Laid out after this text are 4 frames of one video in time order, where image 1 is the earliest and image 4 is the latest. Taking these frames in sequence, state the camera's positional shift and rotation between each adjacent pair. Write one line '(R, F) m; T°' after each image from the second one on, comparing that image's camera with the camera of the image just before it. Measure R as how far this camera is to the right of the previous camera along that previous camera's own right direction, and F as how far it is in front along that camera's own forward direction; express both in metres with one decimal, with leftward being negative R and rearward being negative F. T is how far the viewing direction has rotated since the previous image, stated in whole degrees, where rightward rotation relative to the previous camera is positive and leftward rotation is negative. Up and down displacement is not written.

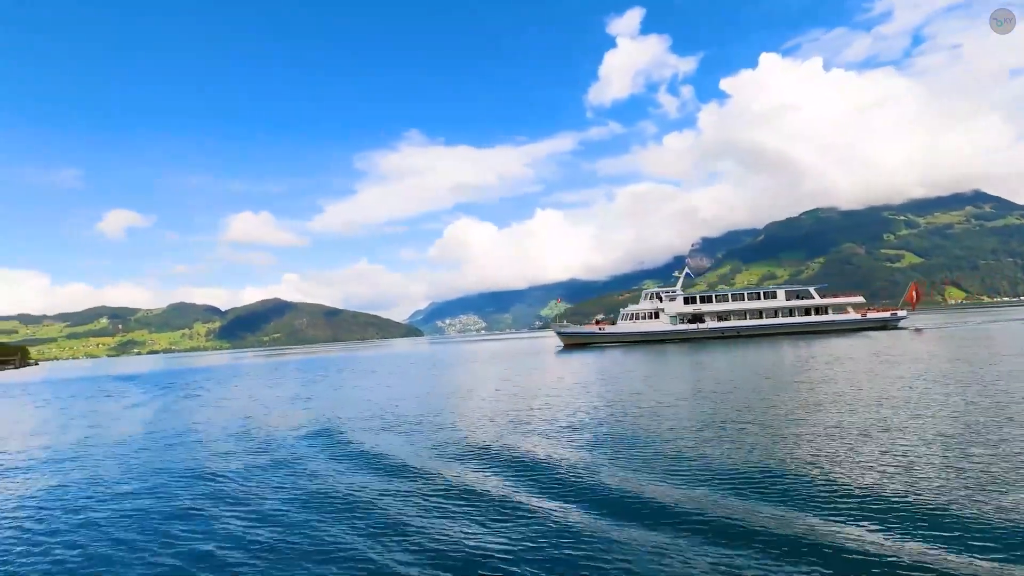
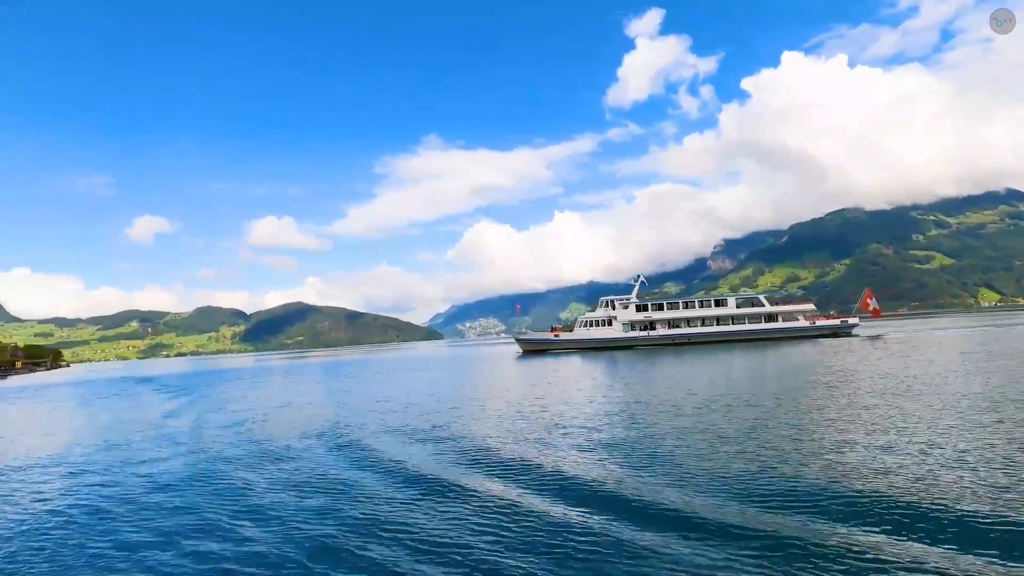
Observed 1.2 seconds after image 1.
(+0.3, +0.7) m; -2°
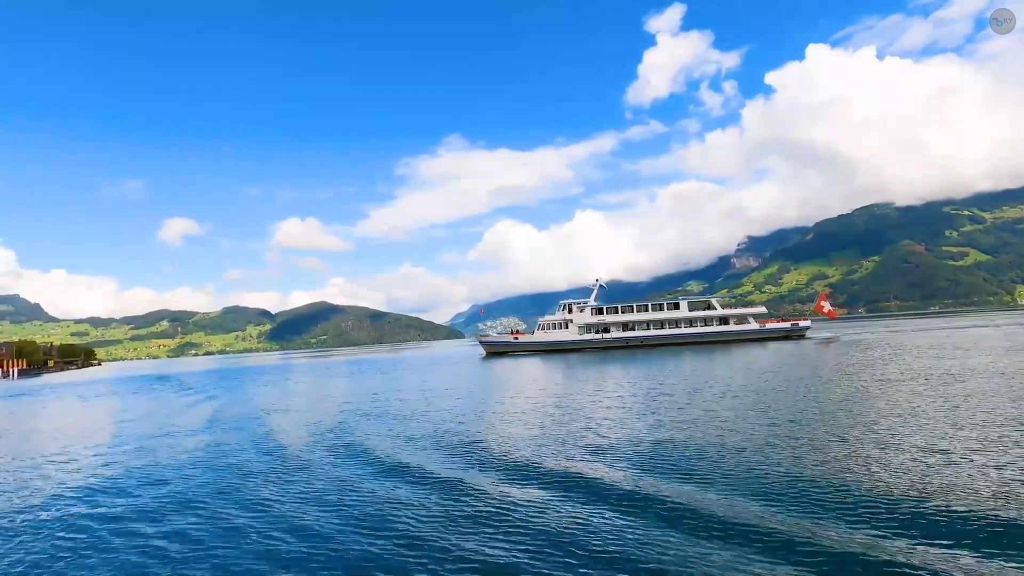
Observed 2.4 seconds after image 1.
(+0.3, 0.0) m; -2°
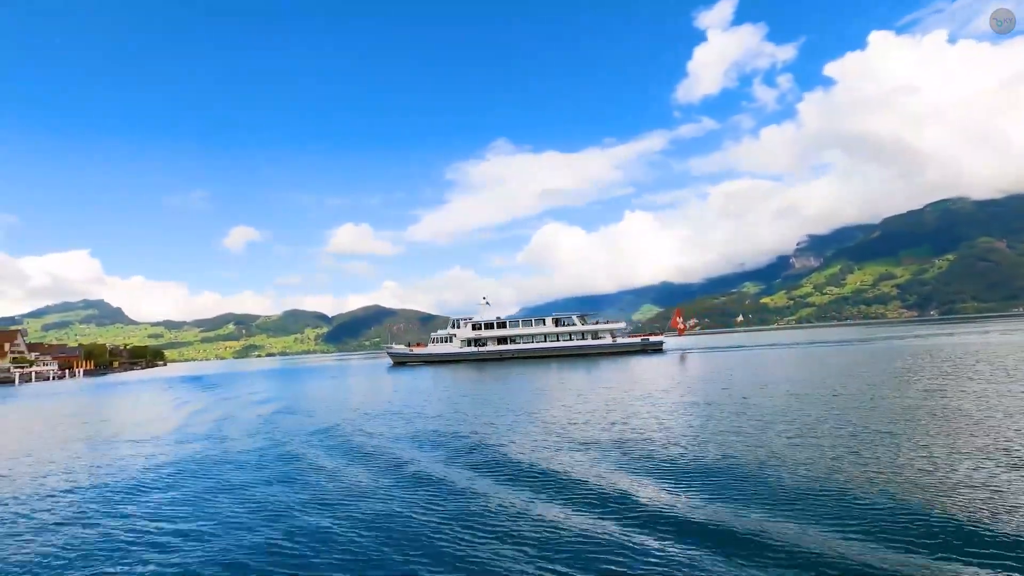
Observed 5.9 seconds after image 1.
(+1.8, +0.8) m; -5°
